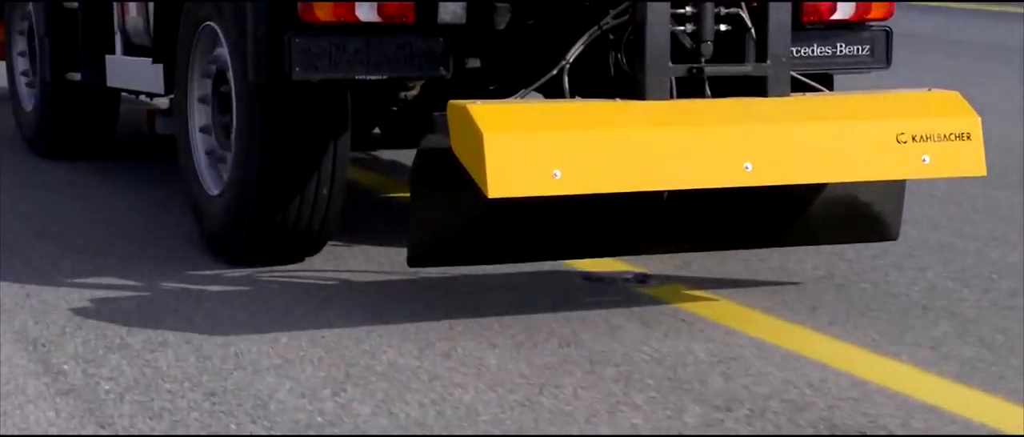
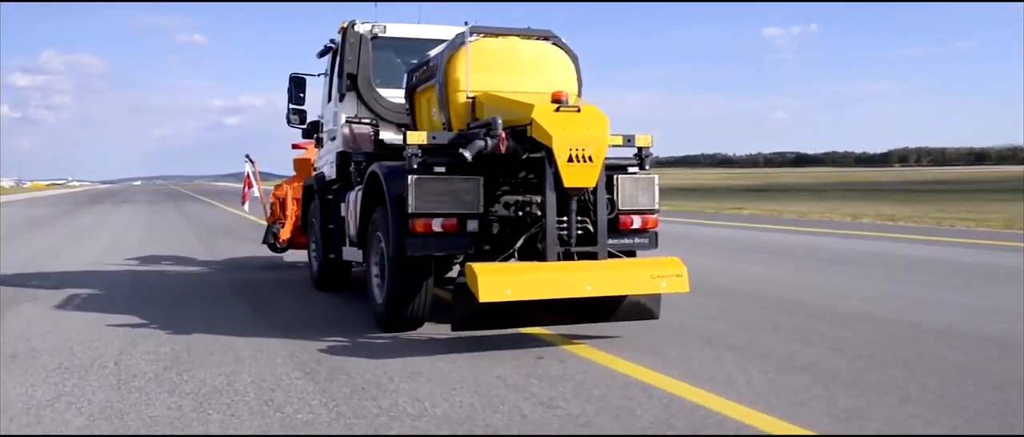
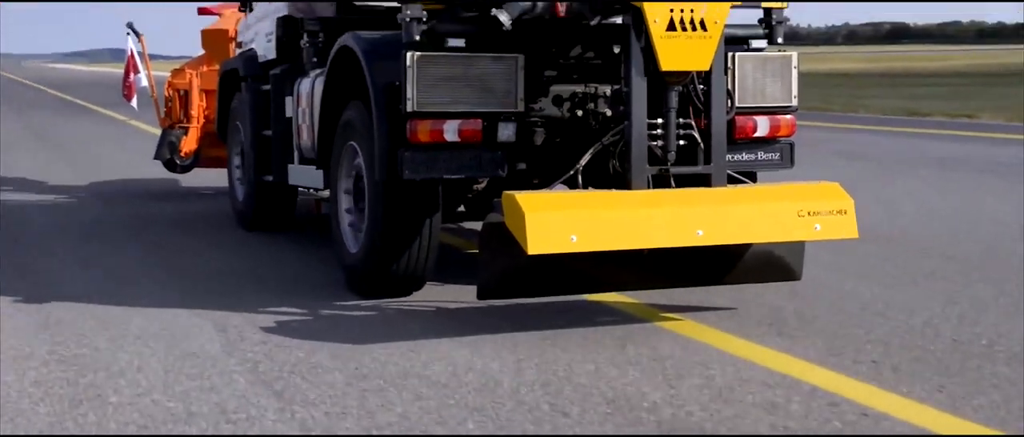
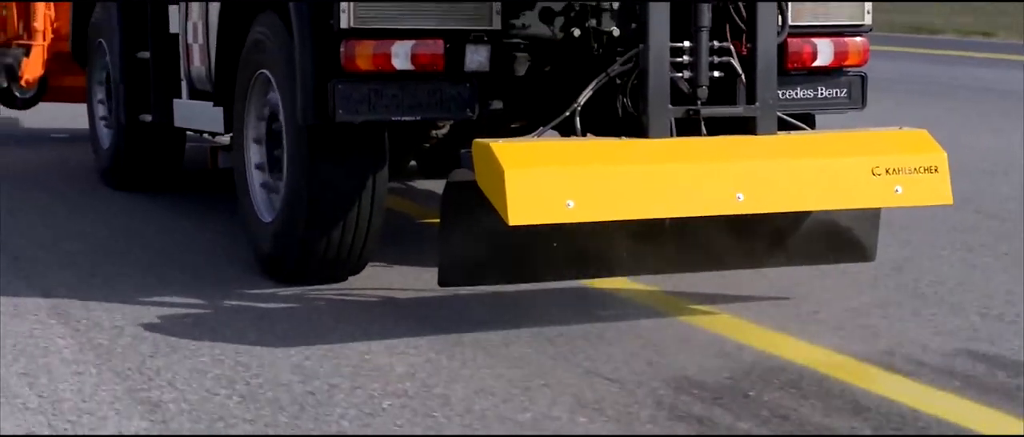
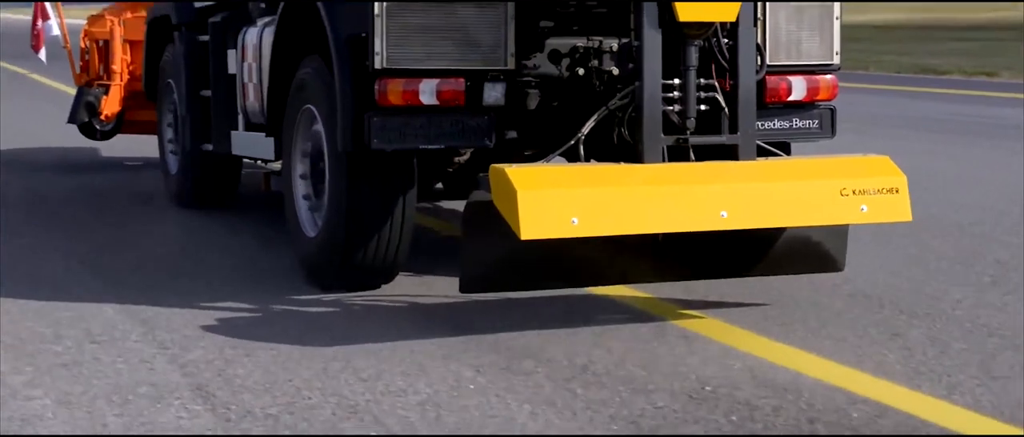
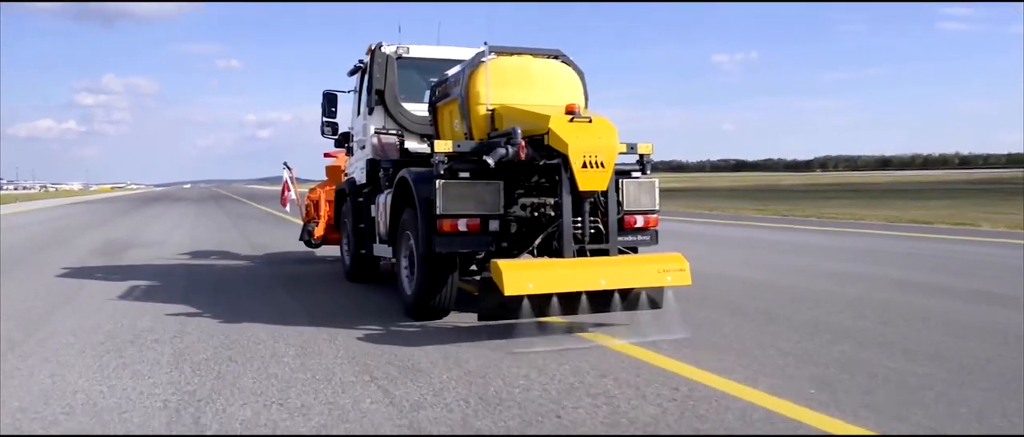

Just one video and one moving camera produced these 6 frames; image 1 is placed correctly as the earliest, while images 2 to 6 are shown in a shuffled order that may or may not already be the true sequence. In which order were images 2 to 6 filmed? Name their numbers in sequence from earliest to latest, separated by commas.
4, 5, 3, 6, 2
